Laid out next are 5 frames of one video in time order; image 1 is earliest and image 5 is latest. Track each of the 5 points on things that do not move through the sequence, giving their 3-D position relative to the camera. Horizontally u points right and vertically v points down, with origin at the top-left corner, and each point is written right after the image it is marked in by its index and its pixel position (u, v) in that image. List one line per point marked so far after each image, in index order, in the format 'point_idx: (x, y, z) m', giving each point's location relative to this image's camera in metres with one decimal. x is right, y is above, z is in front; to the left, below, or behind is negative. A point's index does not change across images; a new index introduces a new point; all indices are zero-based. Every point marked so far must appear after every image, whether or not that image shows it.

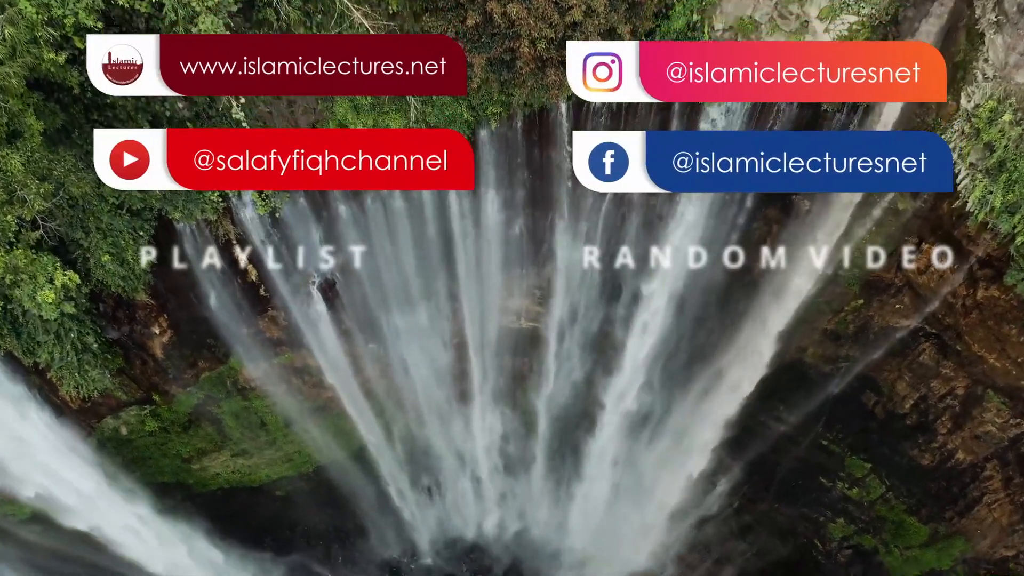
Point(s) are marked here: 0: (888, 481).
0: (+8.3, -4.3, +13.2) m
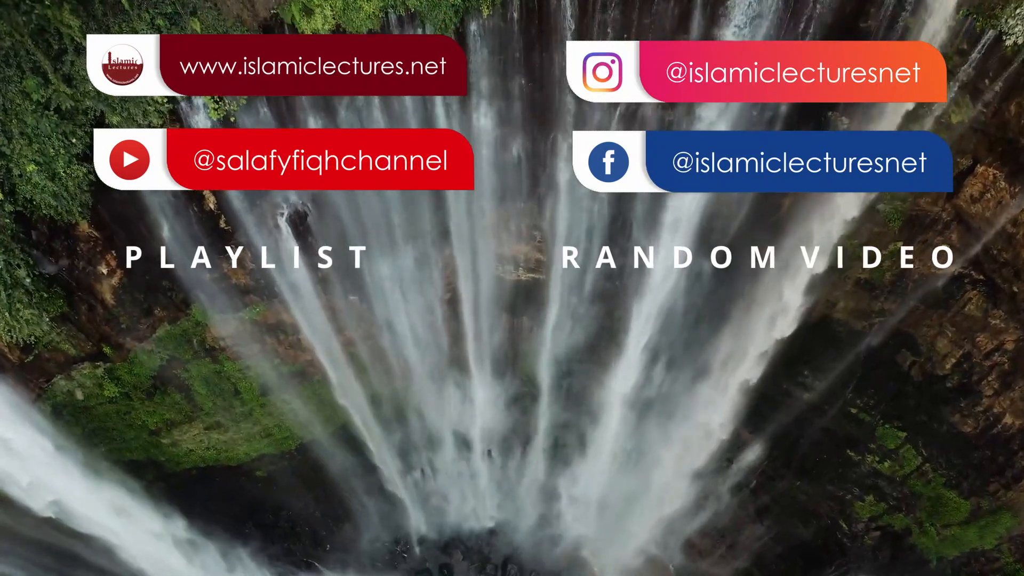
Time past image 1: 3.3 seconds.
0: (+8.2, -3.3, +11.9) m
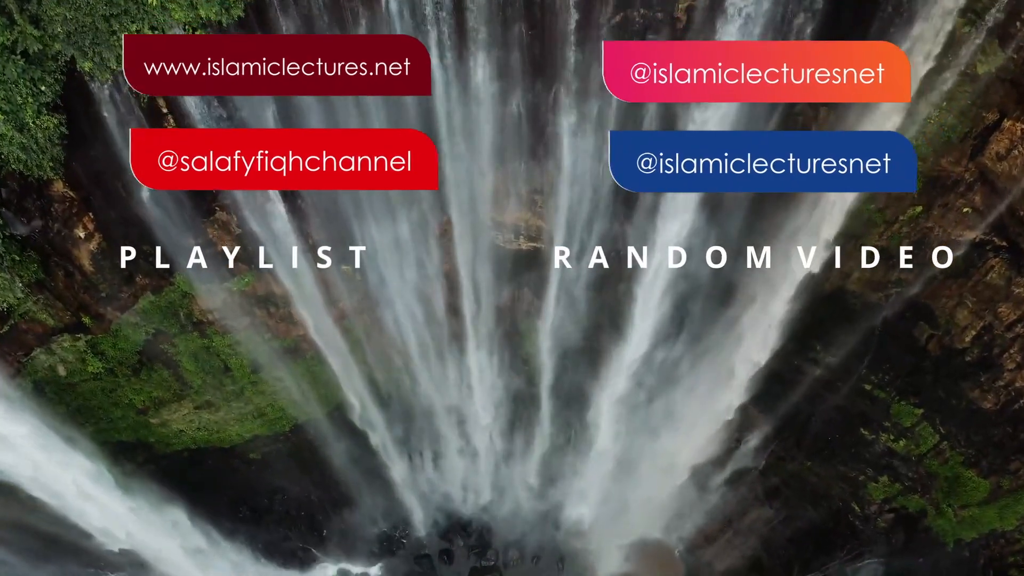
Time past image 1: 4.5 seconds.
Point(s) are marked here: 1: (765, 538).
0: (+8.3, -2.7, +11.4) m
1: (+5.7, -5.7, +13.5) m
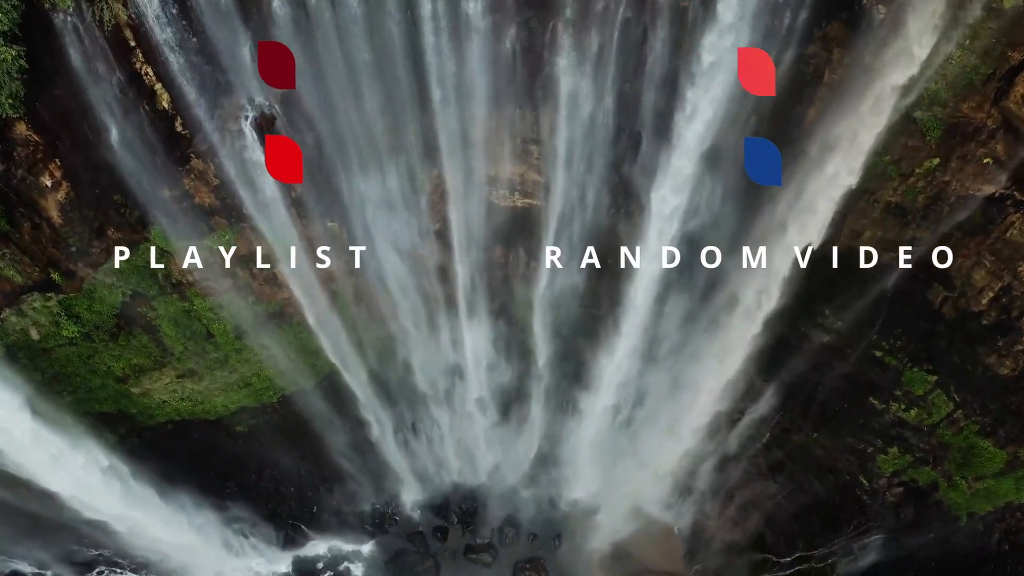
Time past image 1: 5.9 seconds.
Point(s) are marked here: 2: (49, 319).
0: (+8.2, -2.0, +10.9) m
1: (+5.7, -4.9, +13.1) m
2: (-8.0, -0.5, +10.4) m
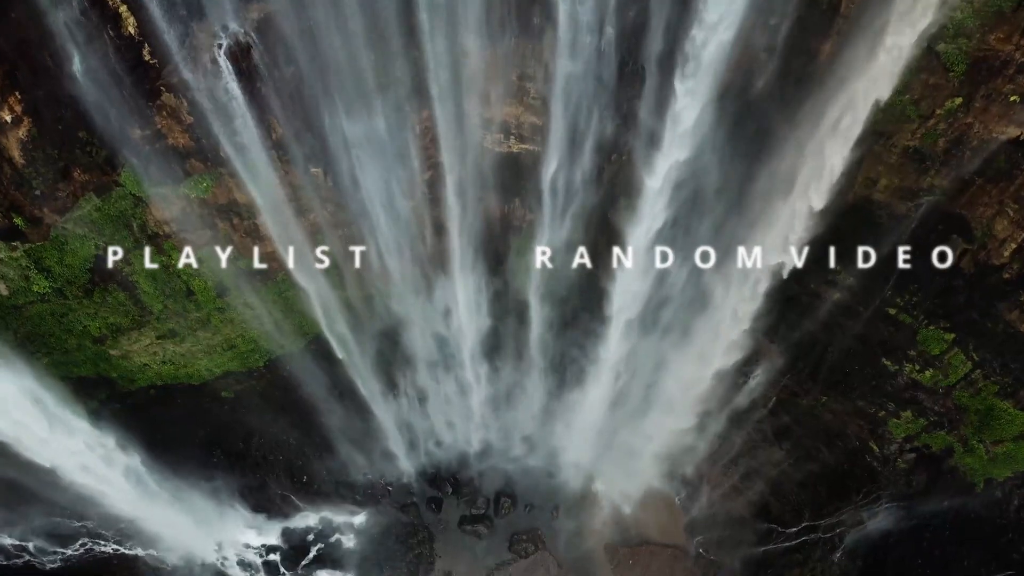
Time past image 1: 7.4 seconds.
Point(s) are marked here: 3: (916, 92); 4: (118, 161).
0: (+8.1, -1.2, +10.4) m
1: (+5.6, -4.1, +12.6) m
2: (-8.1, +0.2, +9.8) m
3: (+6.2, +3.0, +8.9) m
4: (-6.2, +1.8, +9.5) m
